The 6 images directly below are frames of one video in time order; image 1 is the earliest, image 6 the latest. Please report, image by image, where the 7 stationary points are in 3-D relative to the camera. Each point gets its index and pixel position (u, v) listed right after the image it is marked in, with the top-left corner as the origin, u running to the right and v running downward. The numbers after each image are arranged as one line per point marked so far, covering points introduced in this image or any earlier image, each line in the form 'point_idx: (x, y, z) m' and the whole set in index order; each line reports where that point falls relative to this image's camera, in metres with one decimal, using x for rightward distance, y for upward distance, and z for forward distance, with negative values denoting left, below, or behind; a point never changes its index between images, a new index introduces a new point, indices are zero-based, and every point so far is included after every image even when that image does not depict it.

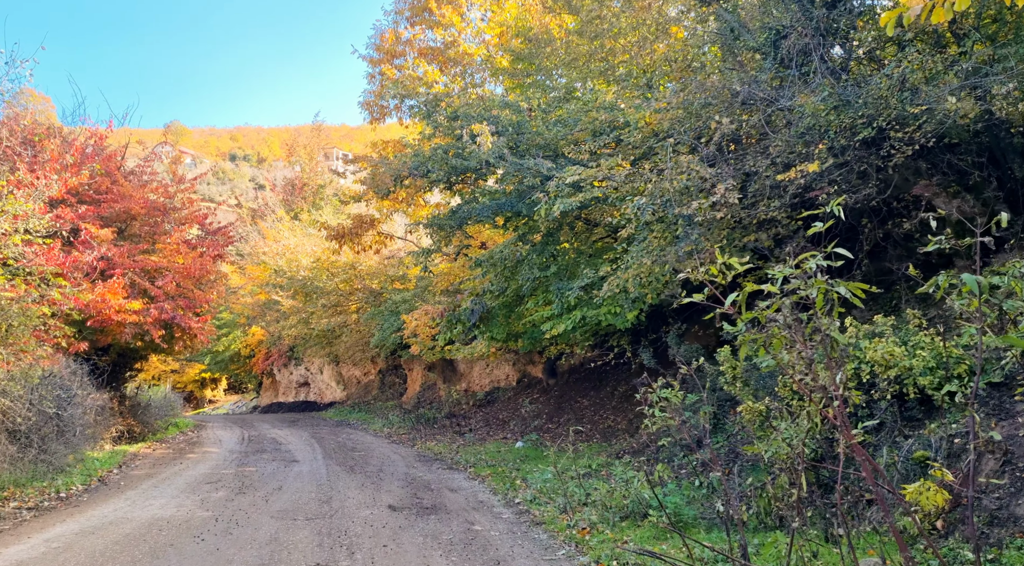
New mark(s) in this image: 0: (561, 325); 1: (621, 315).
0: (+0.8, -0.7, +12.6) m
1: (+1.7, -0.5, +12.2) m
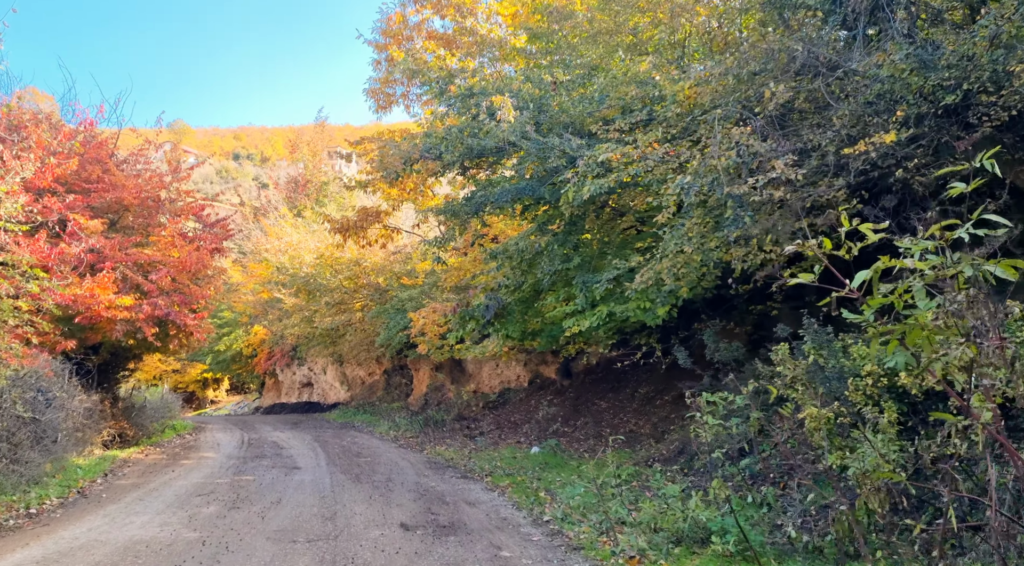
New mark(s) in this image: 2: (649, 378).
0: (+1.1, -0.6, +11.6) m
1: (+2.0, -0.4, +11.1) m
2: (+3.1, -2.2, +17.7) m
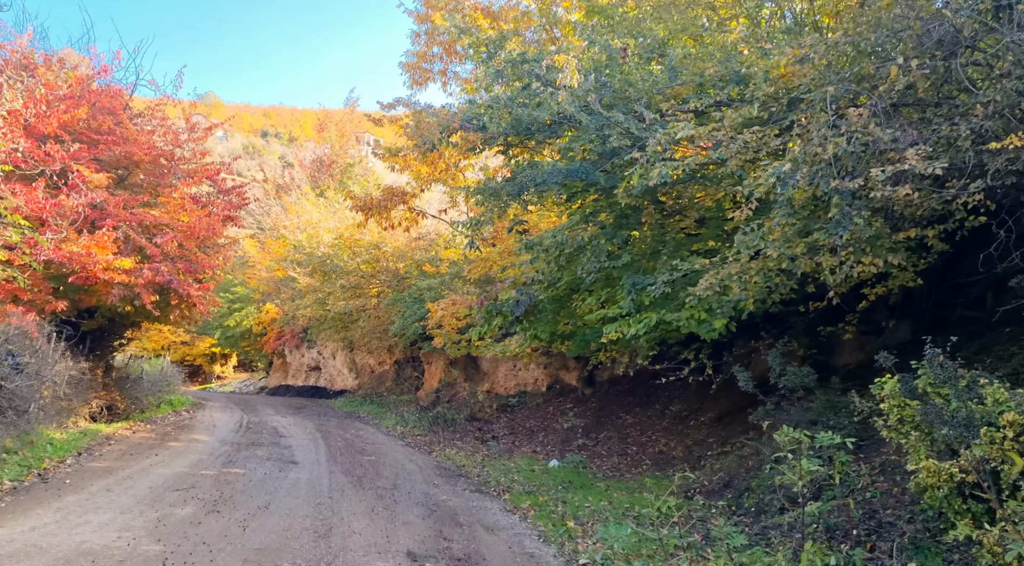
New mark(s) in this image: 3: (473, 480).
0: (+1.6, -0.6, +10.2) m
1: (+2.5, -0.5, +9.8) m
2: (+3.5, -2.4, +16.3) m
3: (-0.6, -3.0, +11.9) m
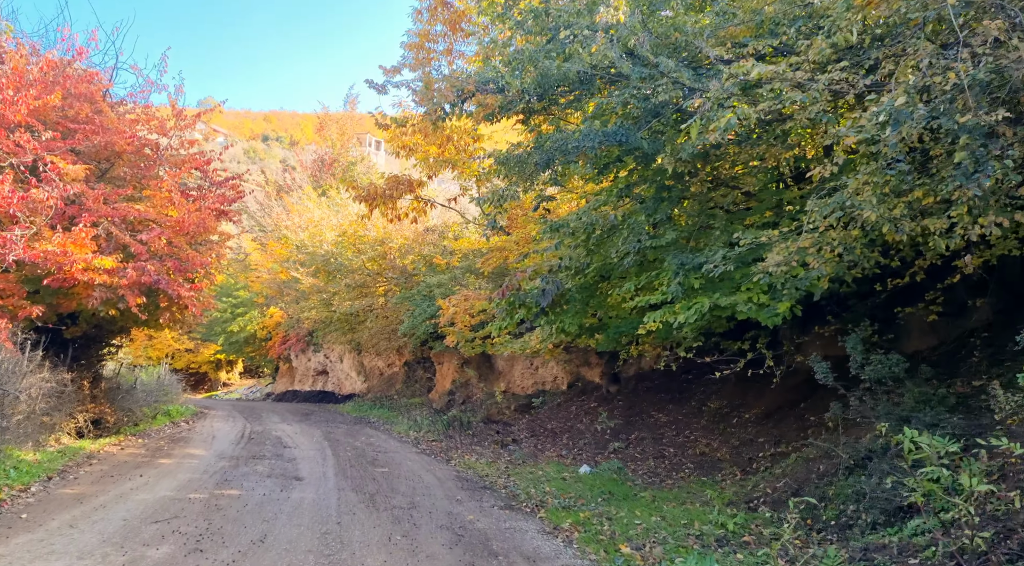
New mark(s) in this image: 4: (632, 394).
0: (+1.9, -0.4, +8.9) m
1: (+2.8, -0.2, +8.4) m
2: (+4.0, -2.1, +14.9) m
3: (-0.2, -2.9, +10.6) m
4: (+2.8, -2.6, +18.0) m
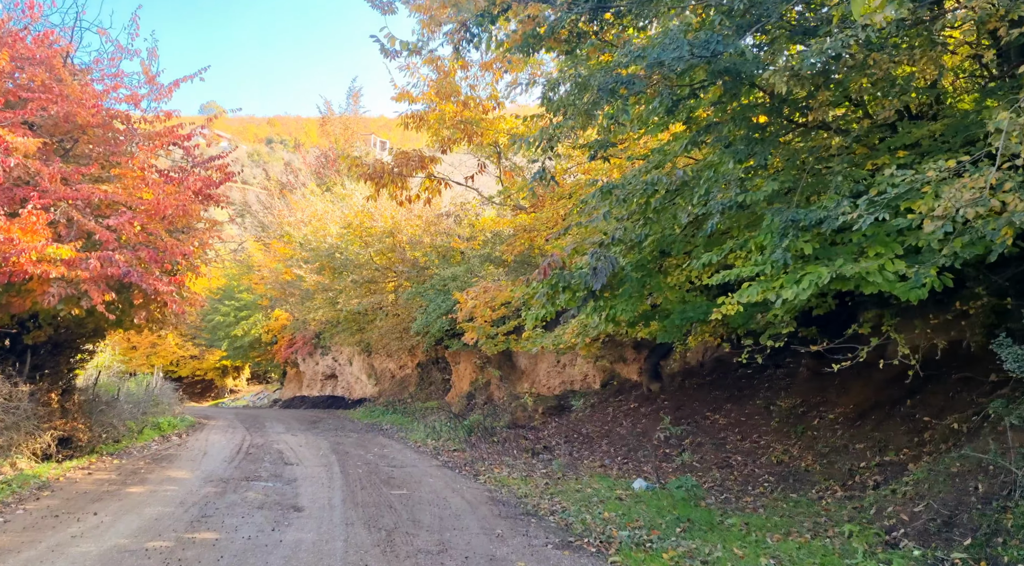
0: (+2.4, -0.1, +6.7) m
1: (+3.3, +0.1, +6.2) m
2: (+4.6, -1.7, +12.8) m
3: (+0.4, -2.6, +8.5) m
4: (+3.4, -2.2, +15.8) m
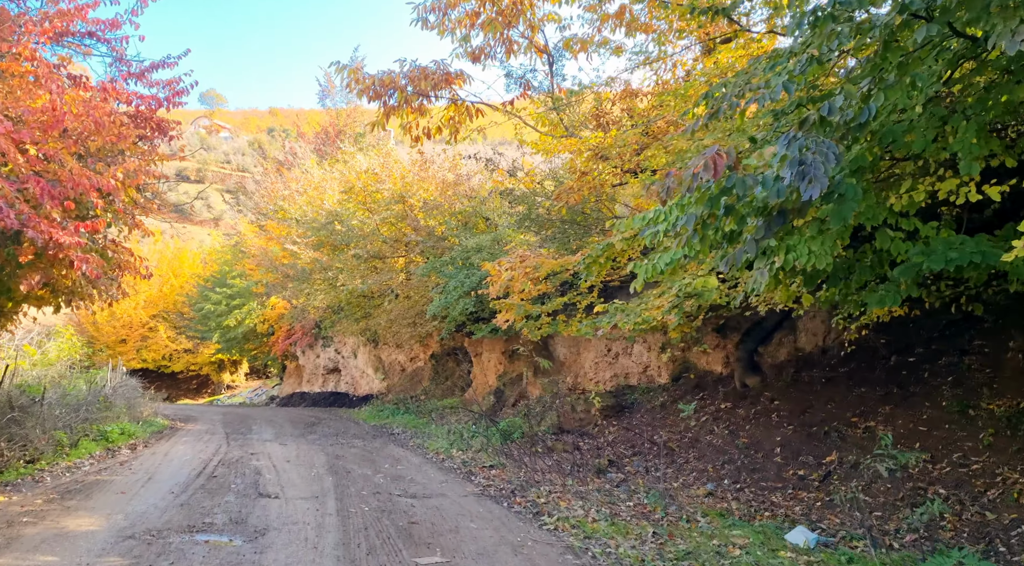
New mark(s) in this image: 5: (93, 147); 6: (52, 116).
0: (+3.2, +0.5, +2.6) m
1: (+4.1, +0.6, +2.1) m
2: (+5.4, -1.1, +8.6) m
3: (+1.2, -2.1, +4.4) m
4: (+4.3, -1.6, +11.7) m
5: (-4.8, +1.5, +8.7) m
6: (-4.8, +1.7, +8.0) m
